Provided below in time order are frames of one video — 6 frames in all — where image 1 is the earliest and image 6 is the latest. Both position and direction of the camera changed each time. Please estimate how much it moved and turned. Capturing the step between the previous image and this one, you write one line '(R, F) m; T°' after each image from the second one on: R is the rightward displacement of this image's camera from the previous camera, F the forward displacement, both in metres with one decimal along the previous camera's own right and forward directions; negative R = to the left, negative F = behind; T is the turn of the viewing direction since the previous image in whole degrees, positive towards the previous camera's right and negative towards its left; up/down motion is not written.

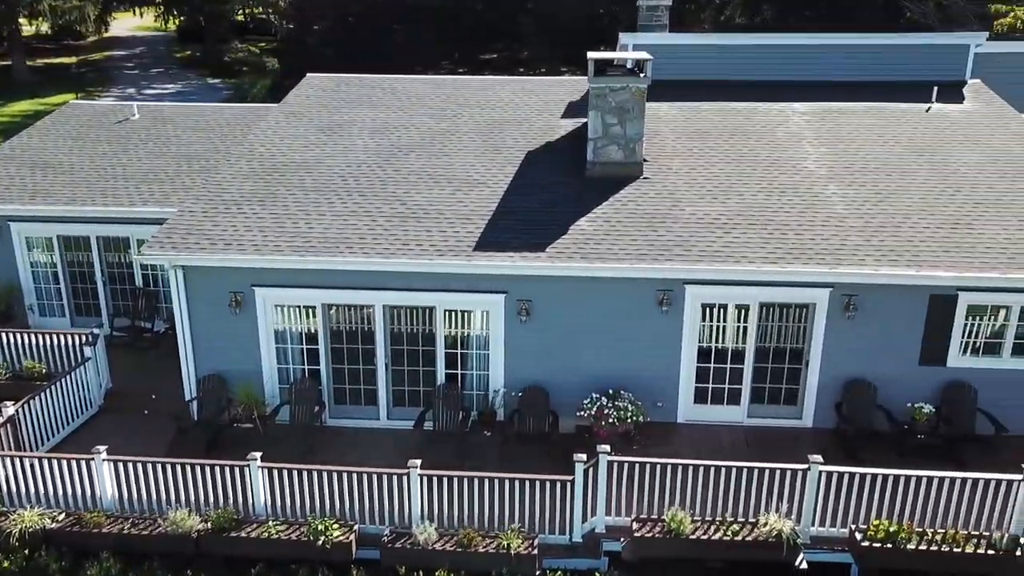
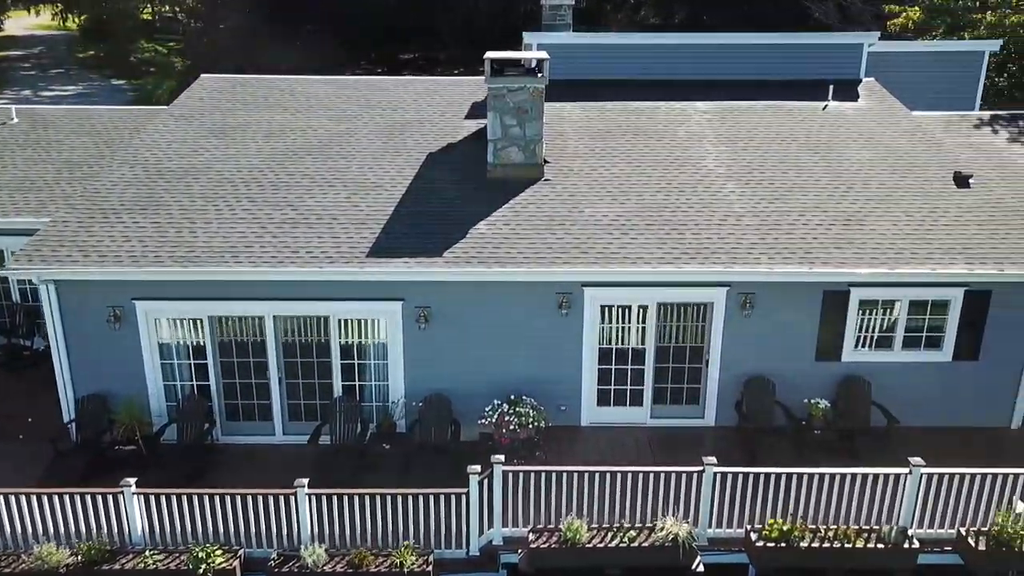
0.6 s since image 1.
(+0.4, +0.2) m; +5°
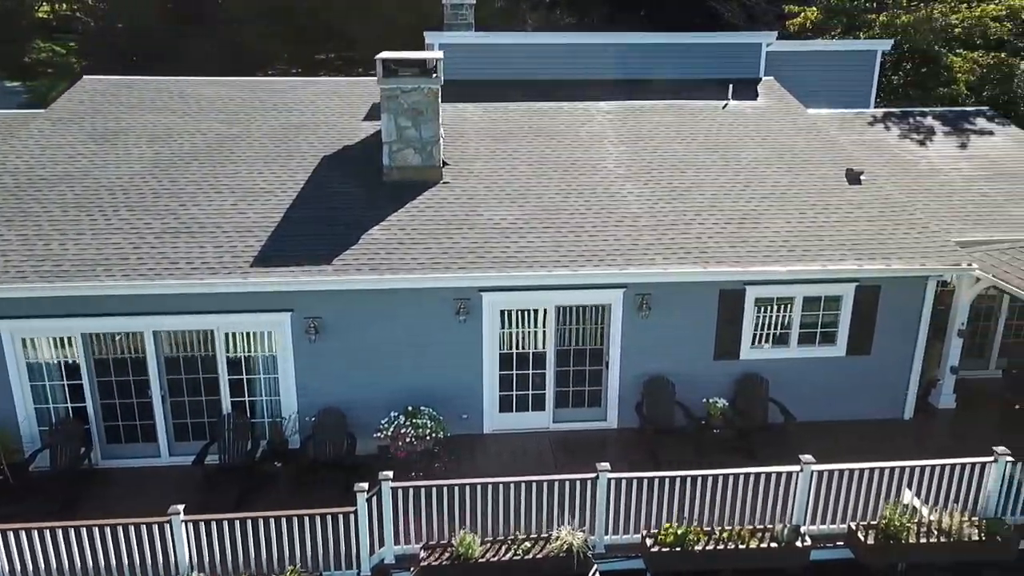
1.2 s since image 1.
(+0.5, +0.2) m; +5°
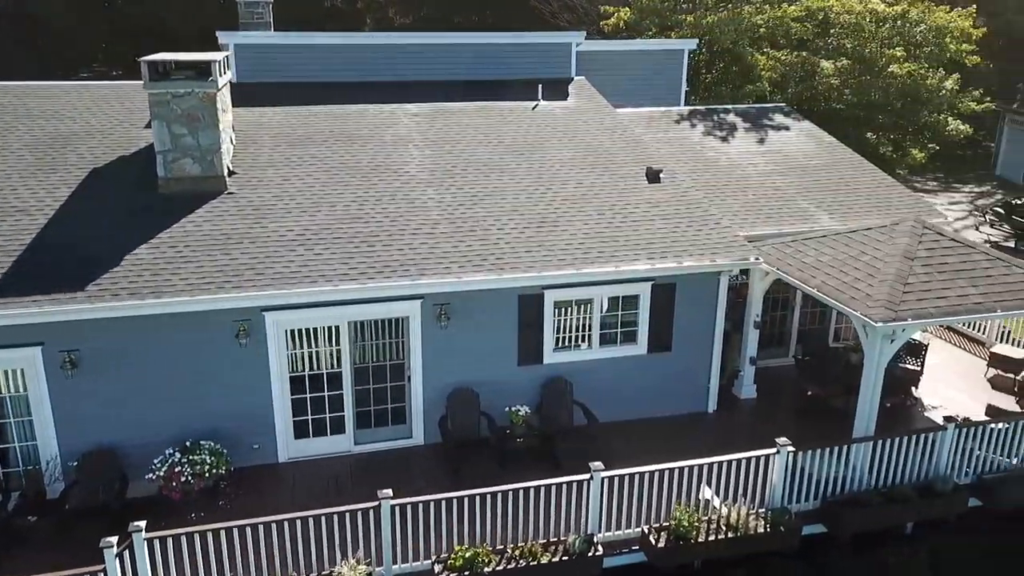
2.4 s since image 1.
(+0.9, +0.4) m; +9°
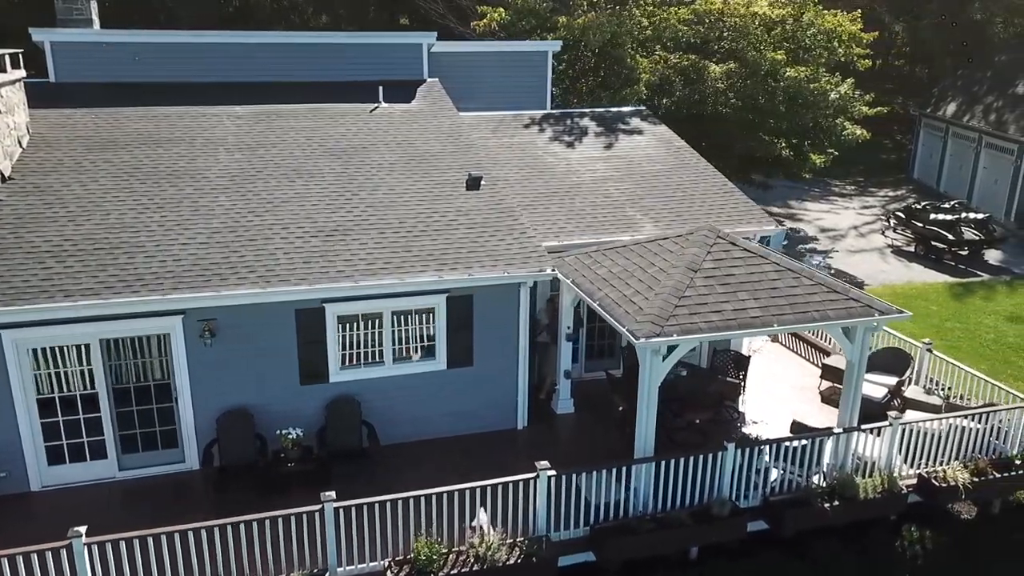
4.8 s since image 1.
(+2.2, +0.5) m; +2°
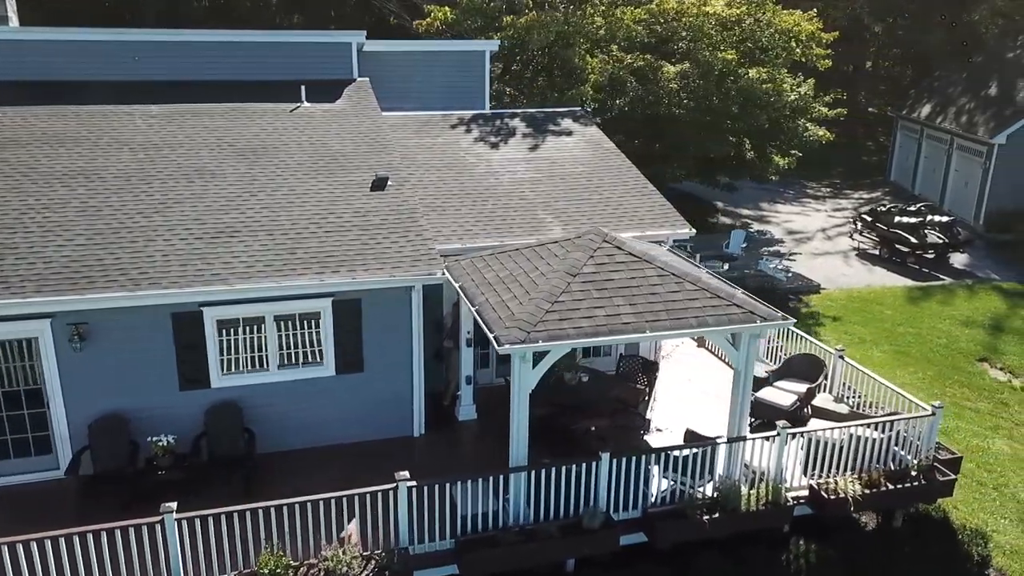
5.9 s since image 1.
(+1.4, +0.2) m; 0°
